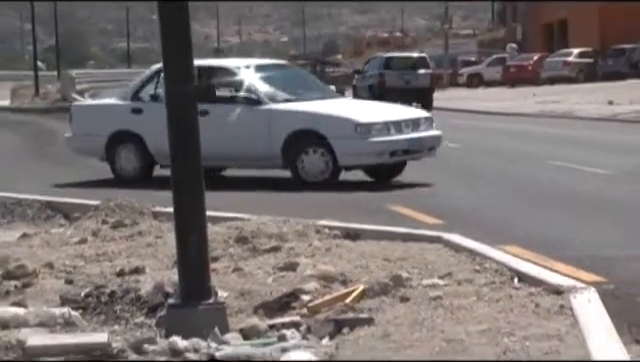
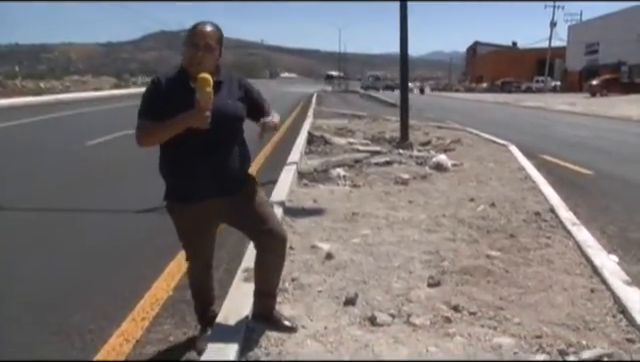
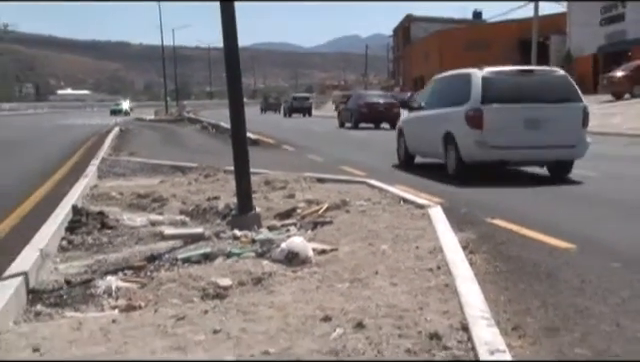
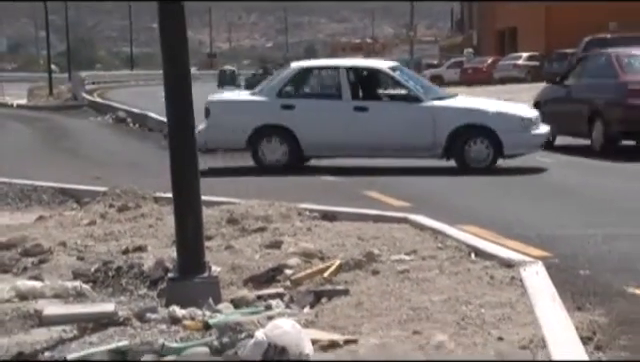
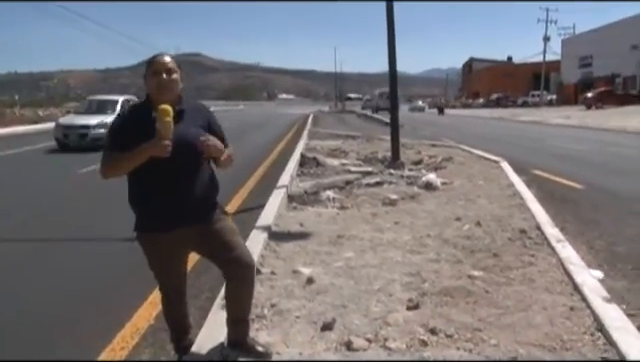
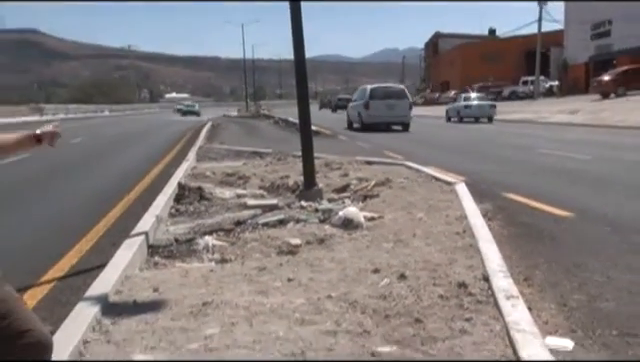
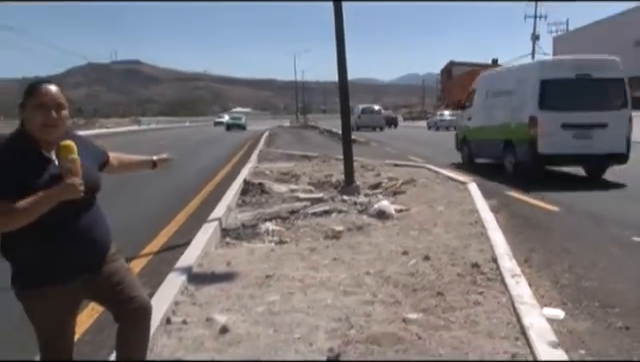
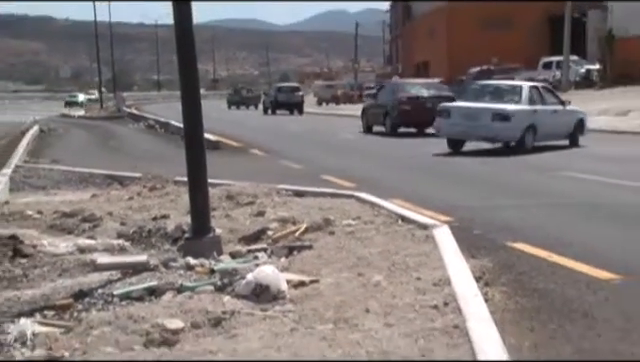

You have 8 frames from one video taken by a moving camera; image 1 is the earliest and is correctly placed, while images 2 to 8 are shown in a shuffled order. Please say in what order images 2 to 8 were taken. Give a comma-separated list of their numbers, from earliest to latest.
4, 8, 3, 6, 7, 5, 2
